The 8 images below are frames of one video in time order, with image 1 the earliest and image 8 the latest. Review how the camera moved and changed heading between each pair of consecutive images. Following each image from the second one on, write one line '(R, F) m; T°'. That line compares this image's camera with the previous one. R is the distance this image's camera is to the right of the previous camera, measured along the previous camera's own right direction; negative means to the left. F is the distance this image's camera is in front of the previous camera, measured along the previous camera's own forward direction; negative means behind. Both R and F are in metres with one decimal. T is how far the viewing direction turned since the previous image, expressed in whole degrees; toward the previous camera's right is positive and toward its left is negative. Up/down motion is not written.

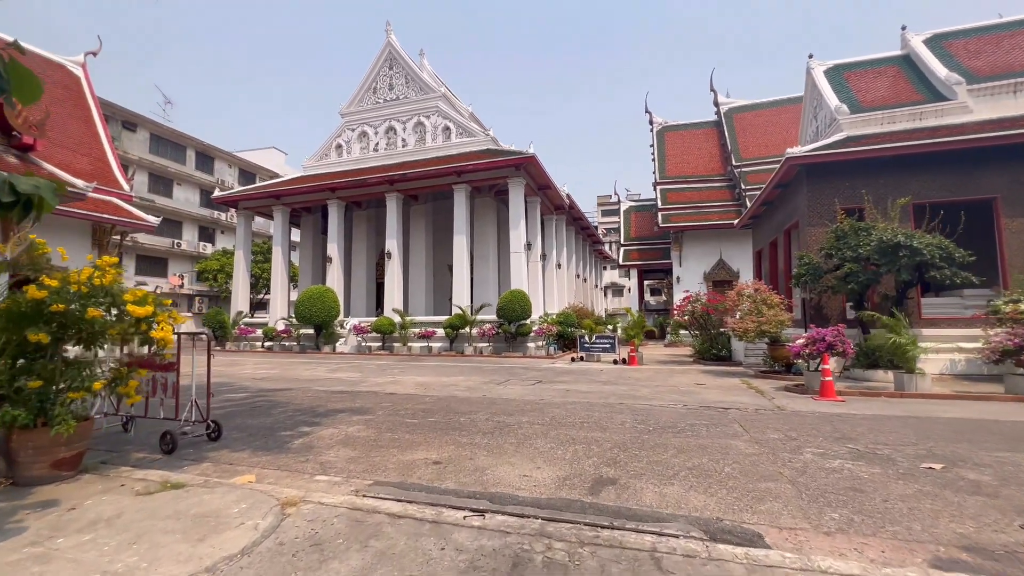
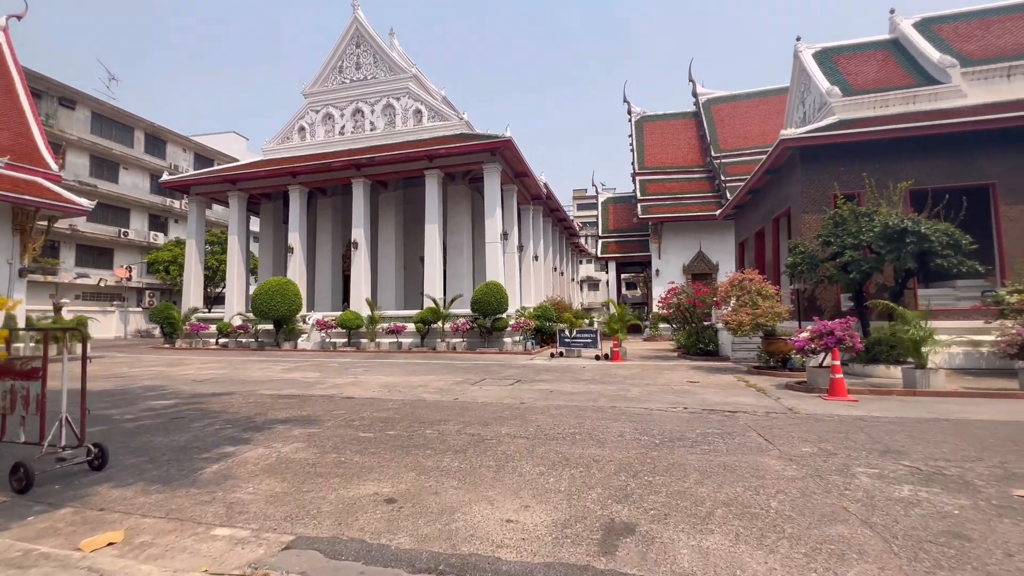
(0.0, +1.0) m; +3°
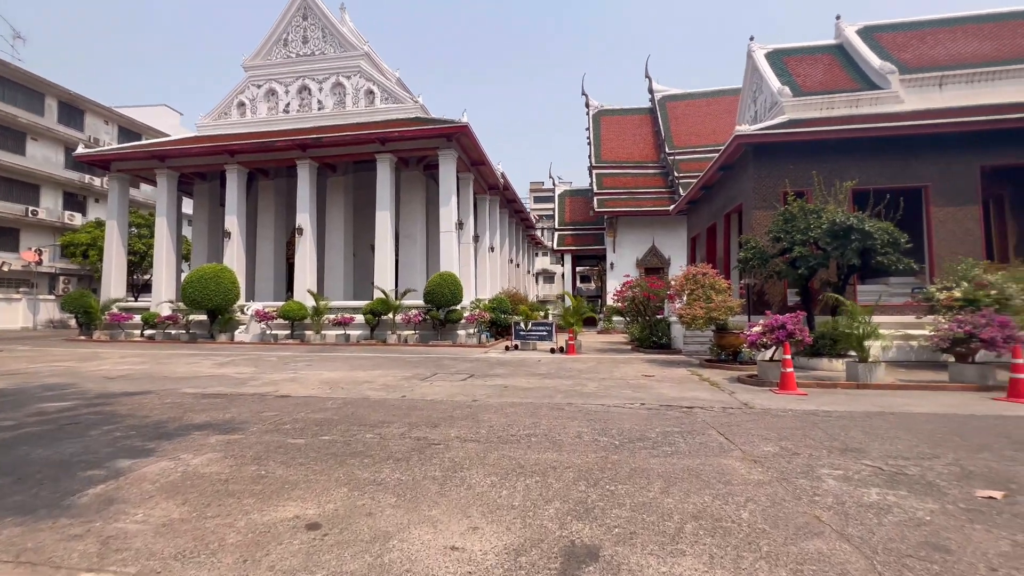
(0.0, +0.4) m; +6°
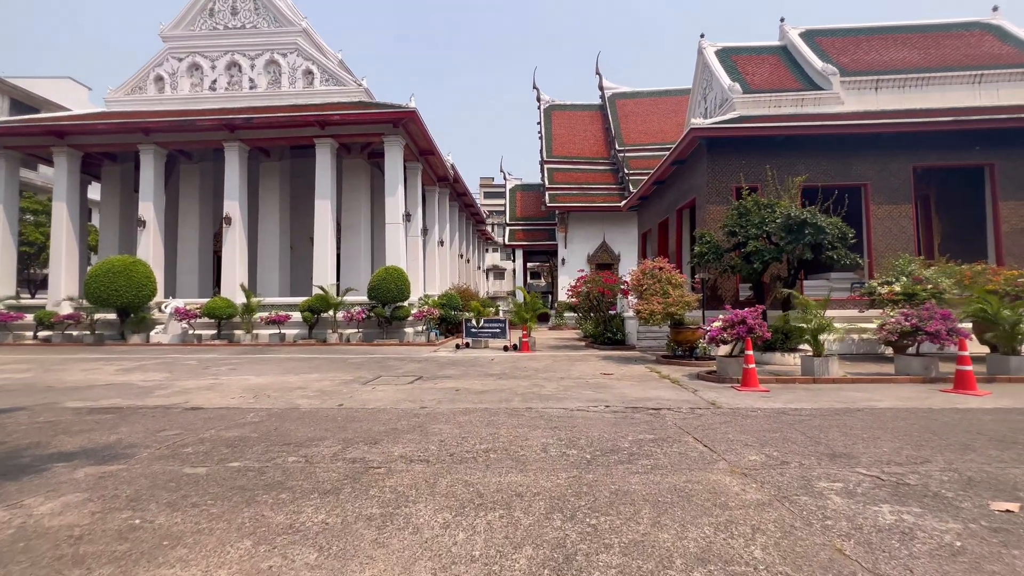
(0.0, +0.6) m; +6°
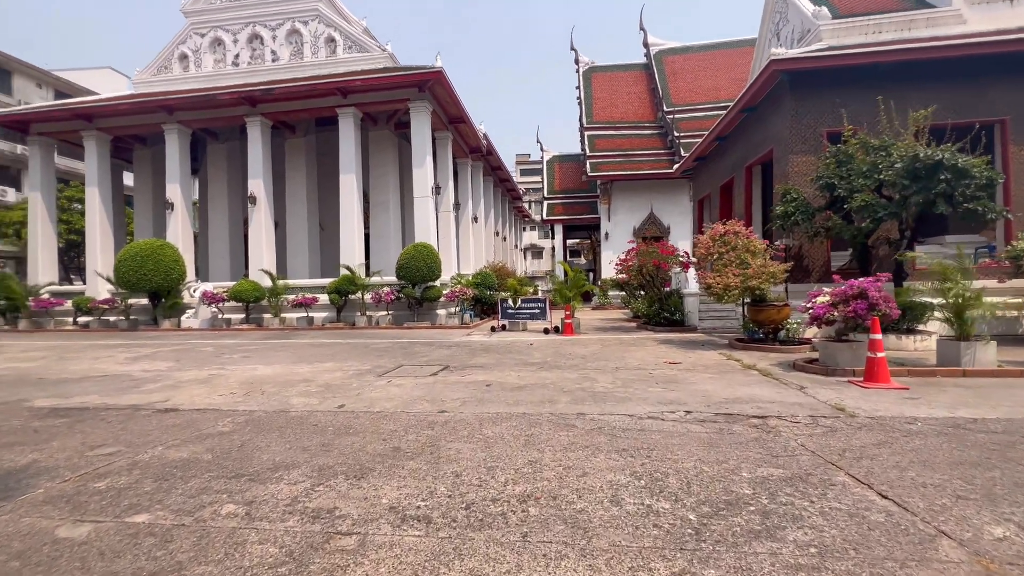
(0.0, +1.5) m; -5°
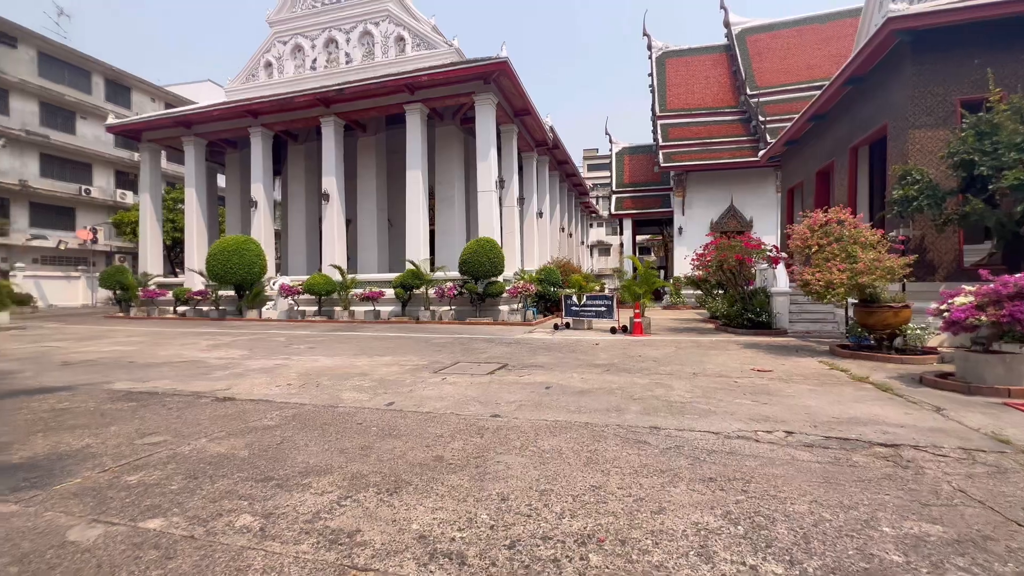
(0.0, +0.5) m; -8°
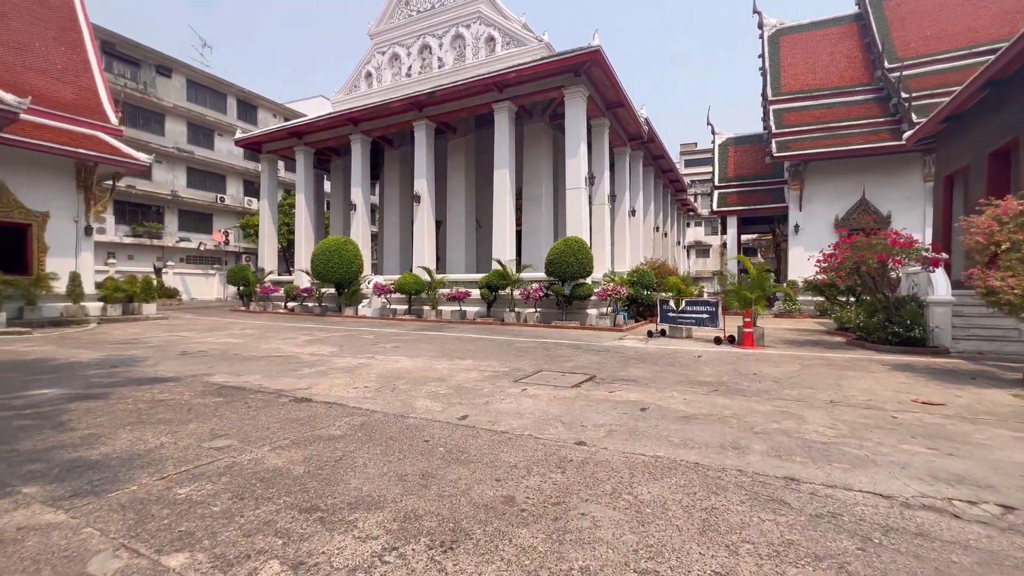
(0.0, +0.6) m; -11°
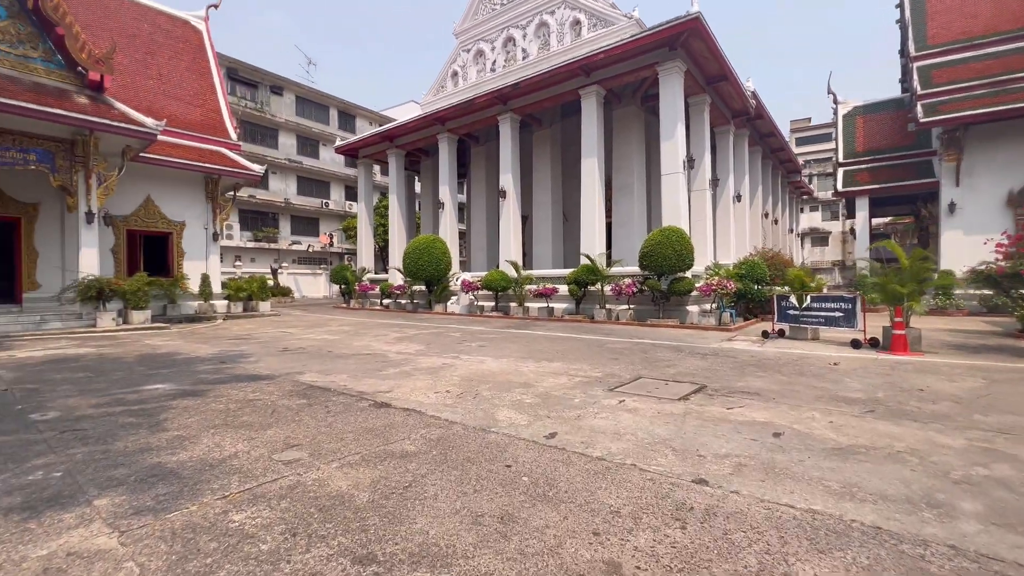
(-0.1, +0.6) m; -11°
